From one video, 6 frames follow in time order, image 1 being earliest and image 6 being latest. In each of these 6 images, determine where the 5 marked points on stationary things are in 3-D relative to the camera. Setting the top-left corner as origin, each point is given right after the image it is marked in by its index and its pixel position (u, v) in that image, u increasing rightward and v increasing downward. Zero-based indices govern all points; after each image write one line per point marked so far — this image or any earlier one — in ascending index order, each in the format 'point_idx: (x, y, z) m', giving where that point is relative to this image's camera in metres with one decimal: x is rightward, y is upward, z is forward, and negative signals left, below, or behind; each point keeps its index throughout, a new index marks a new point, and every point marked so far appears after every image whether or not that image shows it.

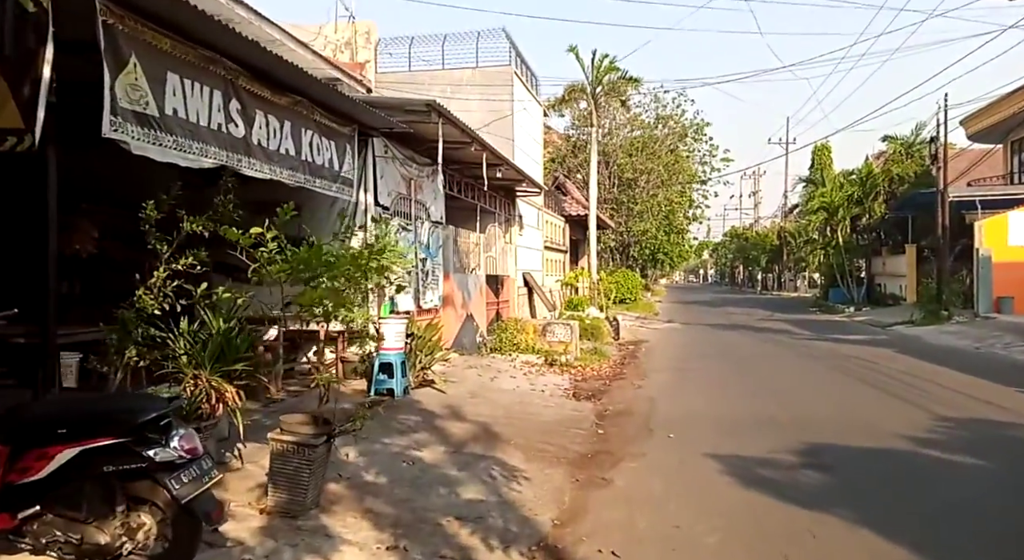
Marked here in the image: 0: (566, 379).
0: (+1.0, -1.8, +14.2) m
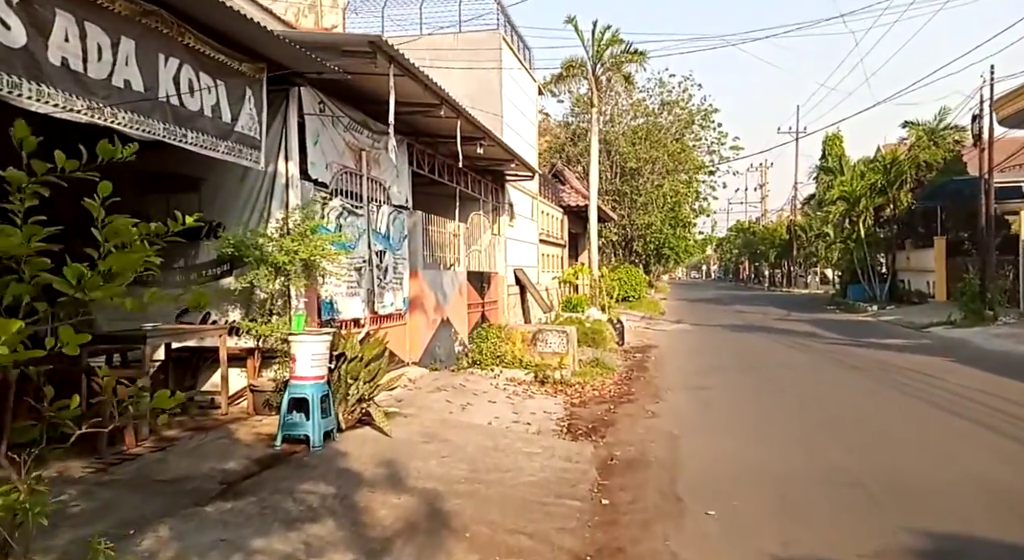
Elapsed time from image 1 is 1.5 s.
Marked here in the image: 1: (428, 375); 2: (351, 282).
0: (+0.7, -1.8, +11.2) m
1: (-1.3, -1.5, +12.0) m
2: (-2.1, 0.0, +10.3) m
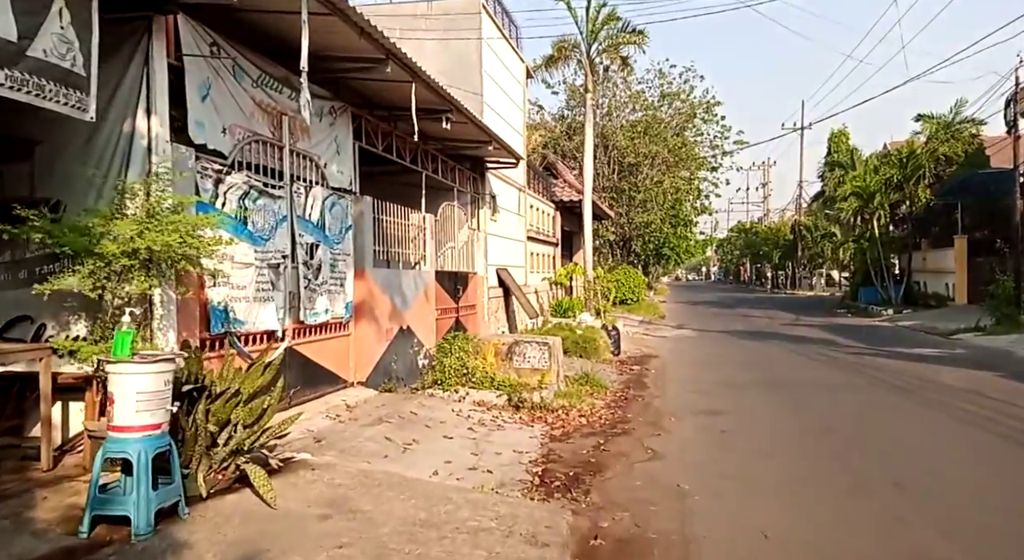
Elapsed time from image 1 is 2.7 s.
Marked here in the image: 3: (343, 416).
0: (+0.3, -1.8, +8.8) m
1: (-1.7, -1.5, +9.6) m
2: (-2.5, 0.0, +7.9) m
3: (-1.8, -1.5, +8.5) m
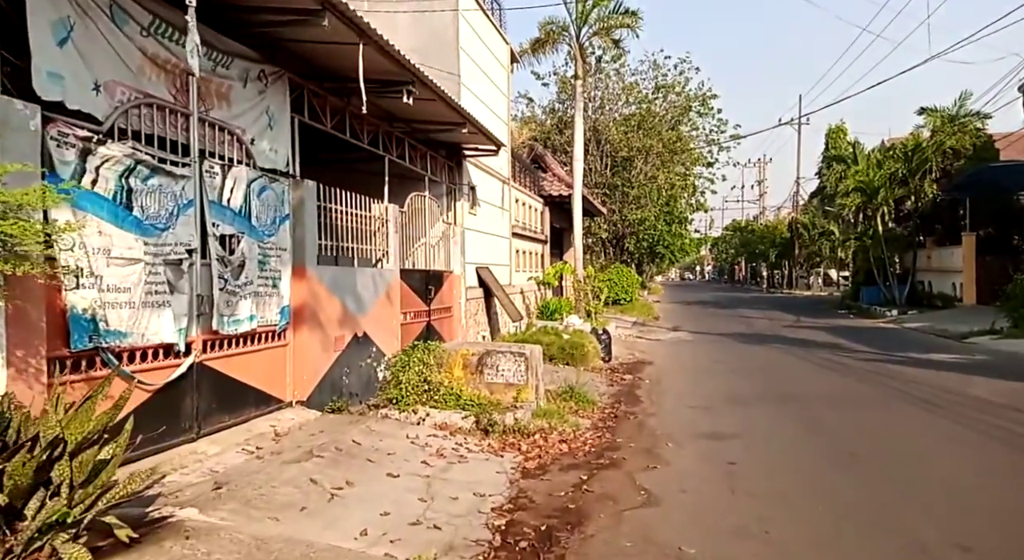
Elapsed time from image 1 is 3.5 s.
0: (-0.1, -1.8, +7.2) m
1: (-2.0, -1.5, +8.0) m
2: (-2.8, 0.0, +6.2) m
3: (-2.2, -1.5, +6.9) m
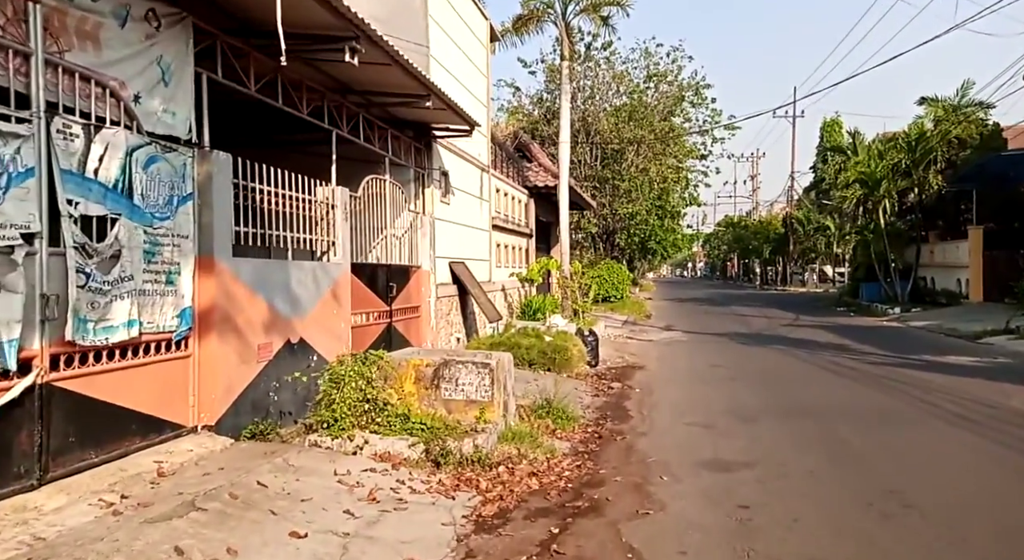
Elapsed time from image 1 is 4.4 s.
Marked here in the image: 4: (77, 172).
0: (-0.4, -1.7, +5.5) m
1: (-2.4, -1.4, +6.3) m
2: (-3.2, 0.0, +4.5) m
3: (-2.5, -1.4, +5.2) m
4: (-3.0, +0.8, +5.6) m
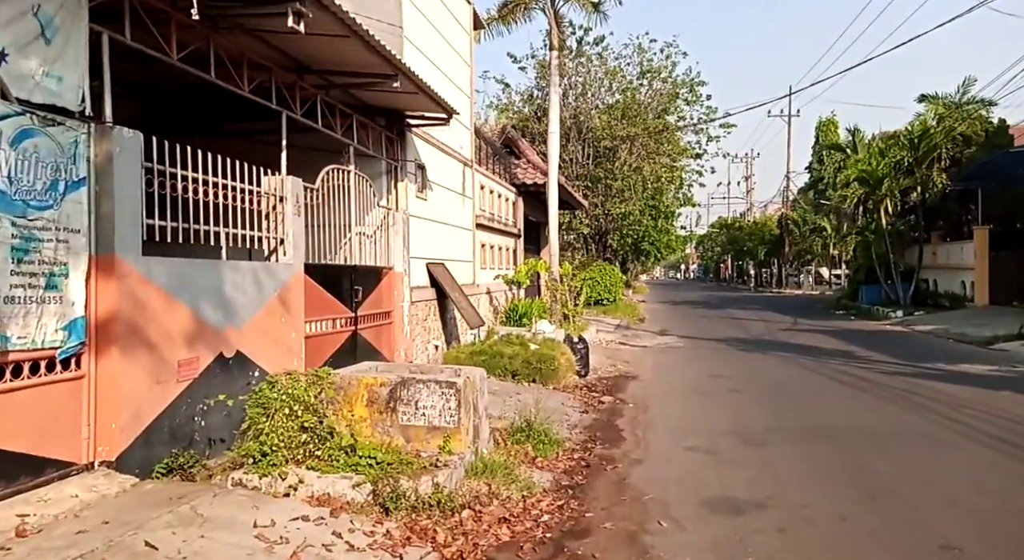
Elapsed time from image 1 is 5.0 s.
0: (-0.7, -1.8, +4.3) m
1: (-2.6, -1.5, +5.1) m
2: (-3.4, 0.0, +3.3) m
3: (-2.7, -1.5, +3.9) m
4: (-3.3, +0.7, +4.3) m
